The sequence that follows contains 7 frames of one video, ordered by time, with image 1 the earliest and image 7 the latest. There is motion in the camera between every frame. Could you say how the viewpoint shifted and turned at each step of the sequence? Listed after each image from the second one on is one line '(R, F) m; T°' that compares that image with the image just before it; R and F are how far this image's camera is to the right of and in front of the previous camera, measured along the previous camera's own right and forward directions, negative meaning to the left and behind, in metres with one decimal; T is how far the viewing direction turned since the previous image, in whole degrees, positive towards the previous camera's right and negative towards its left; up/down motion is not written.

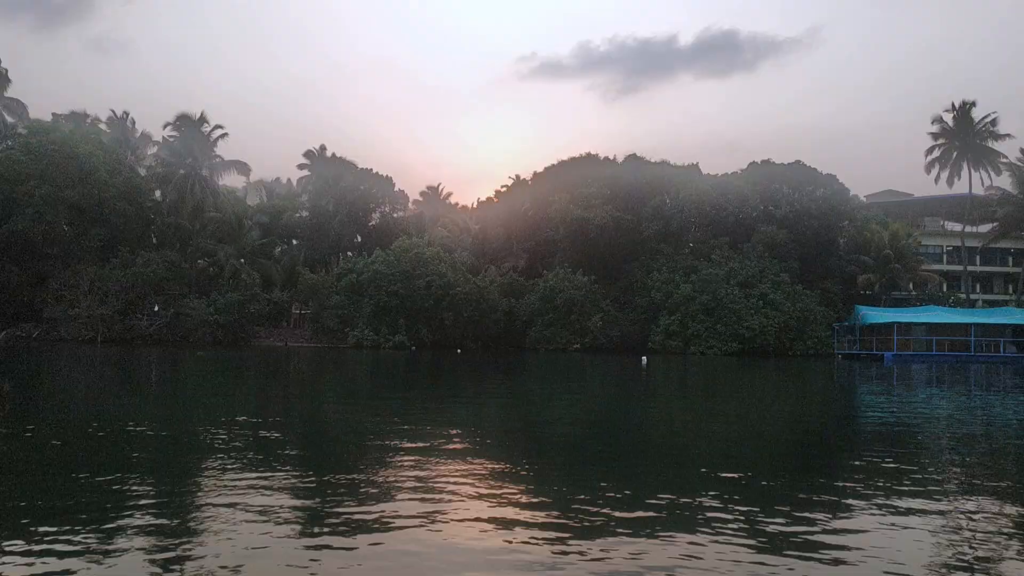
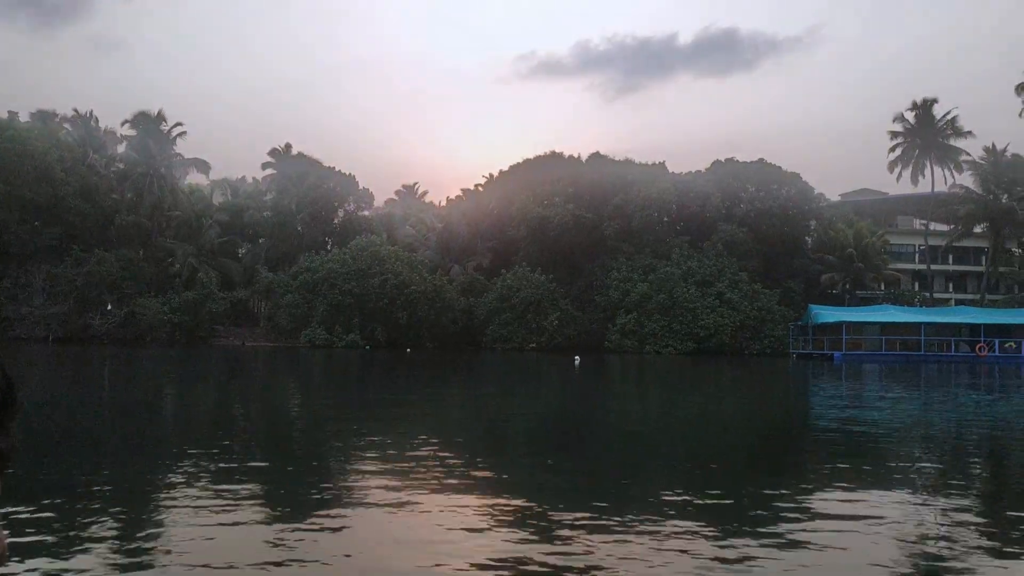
(+0.9, +0.1) m; 0°
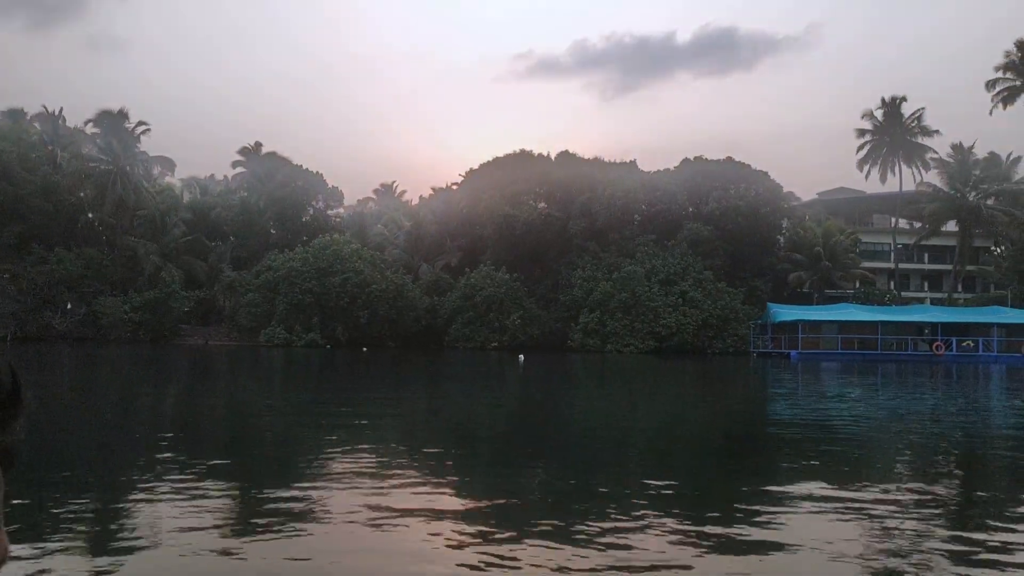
(+0.7, +0.1) m; 0°
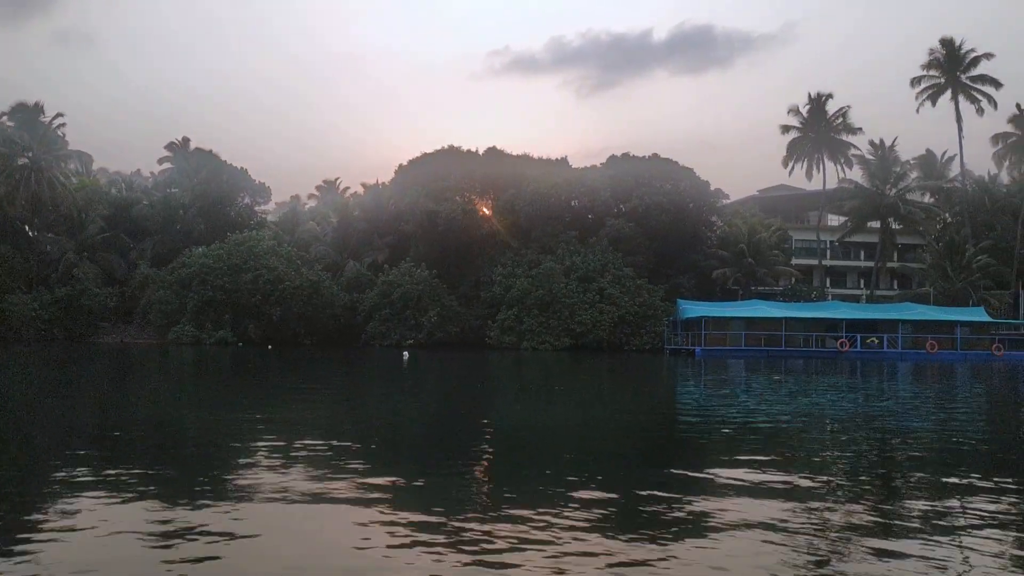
(+1.2, +0.1) m; +1°
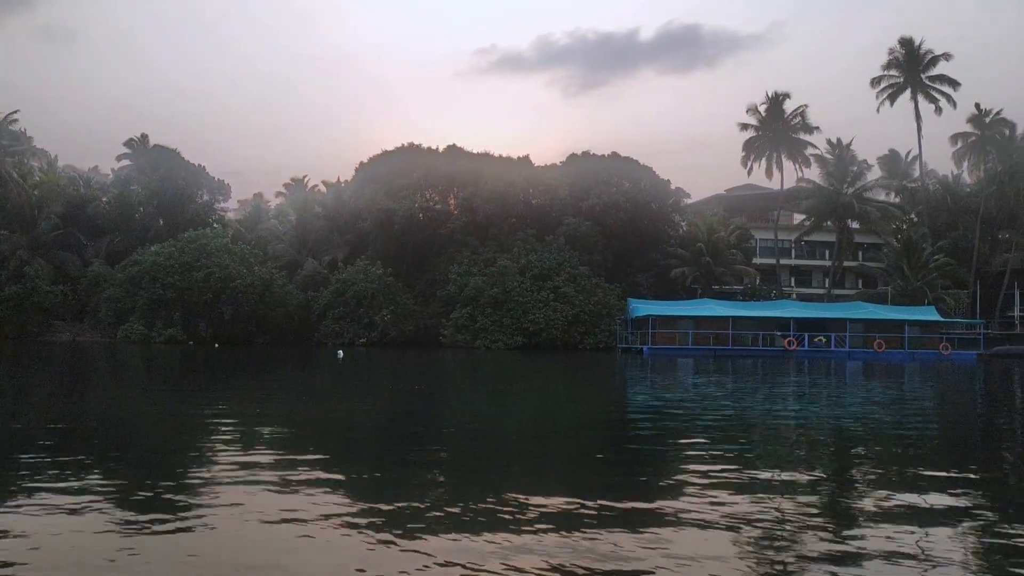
(+0.6, +0.1) m; +1°
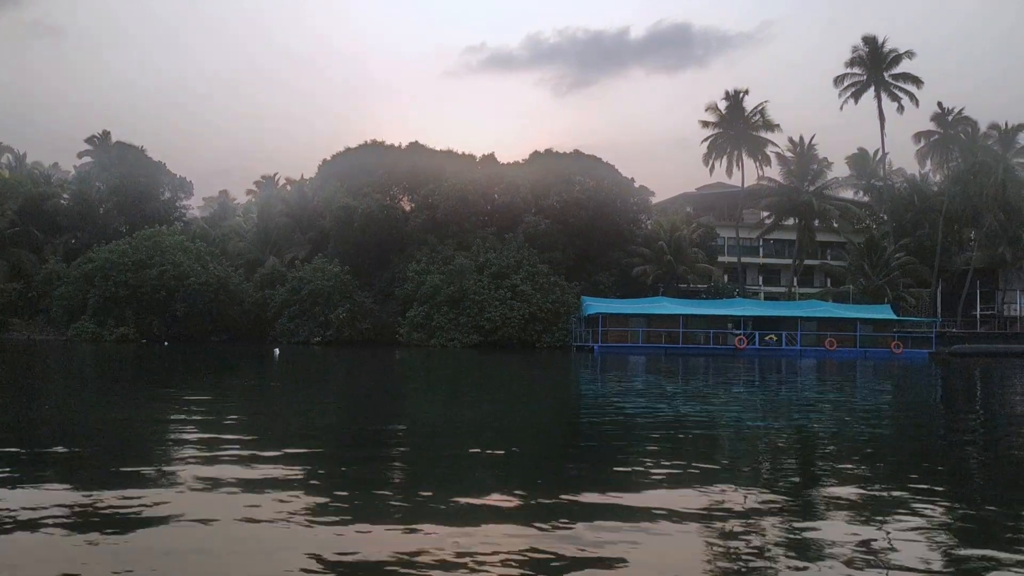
(+0.6, +0.1) m; 0°
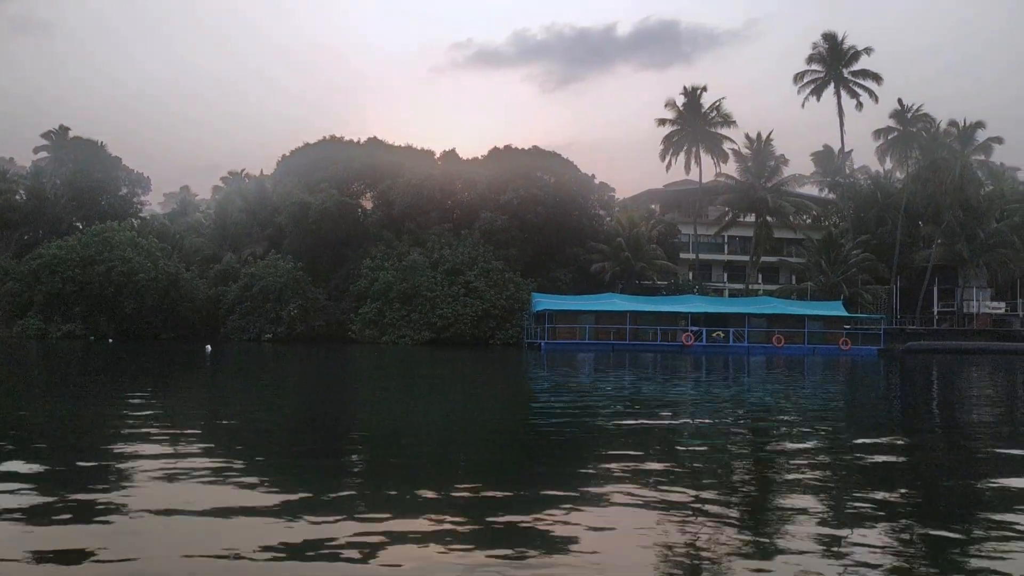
(+0.6, +0.1) m; +1°
